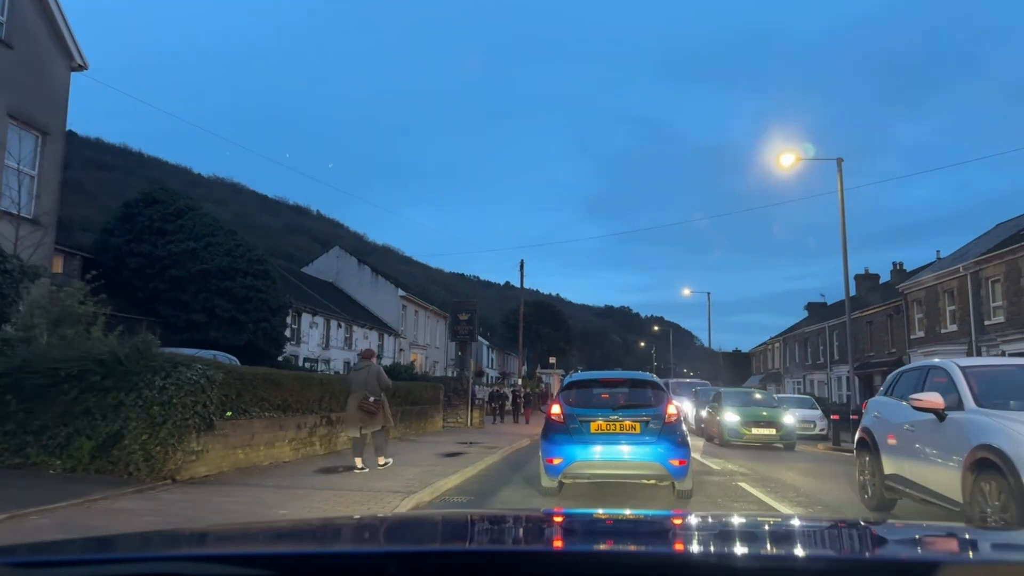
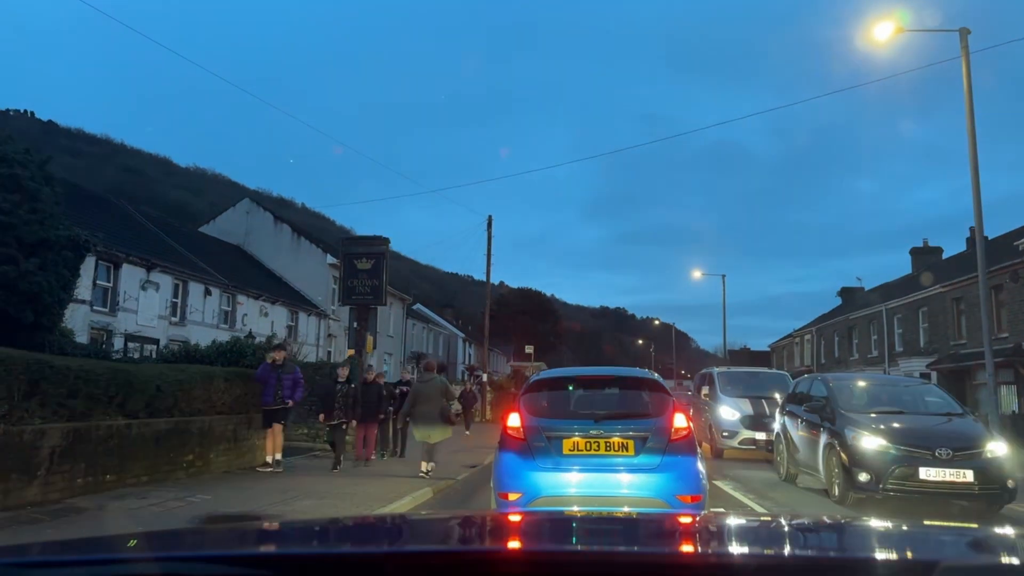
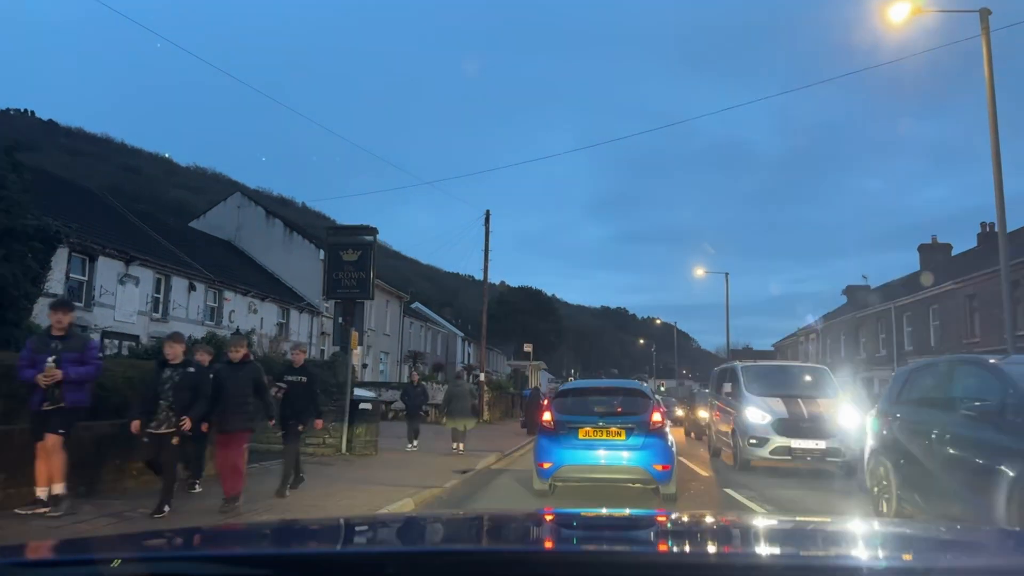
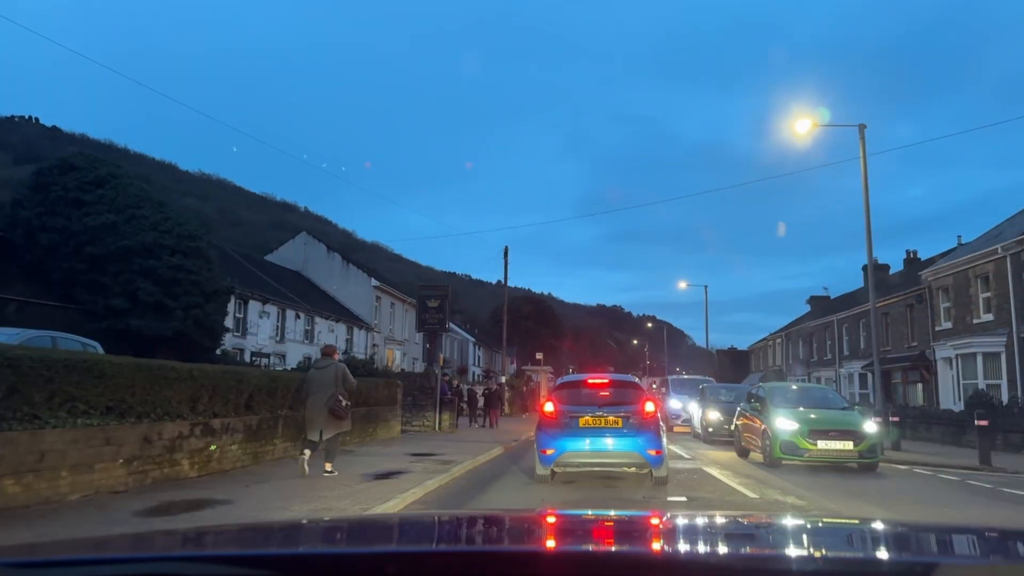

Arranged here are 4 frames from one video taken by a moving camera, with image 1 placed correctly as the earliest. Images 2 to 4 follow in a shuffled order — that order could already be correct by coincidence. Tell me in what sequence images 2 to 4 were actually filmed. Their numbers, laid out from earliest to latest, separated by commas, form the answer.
4, 2, 3
